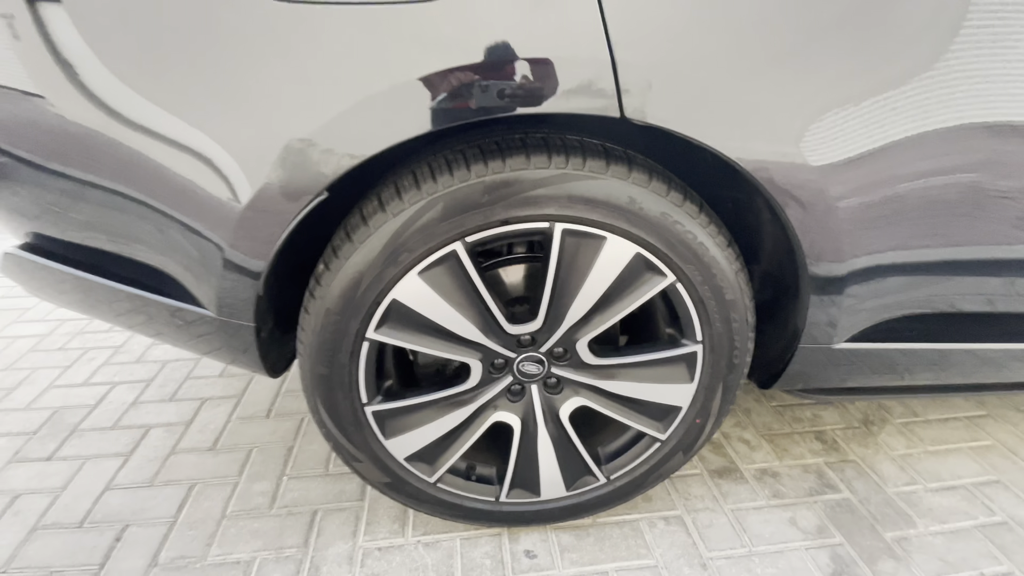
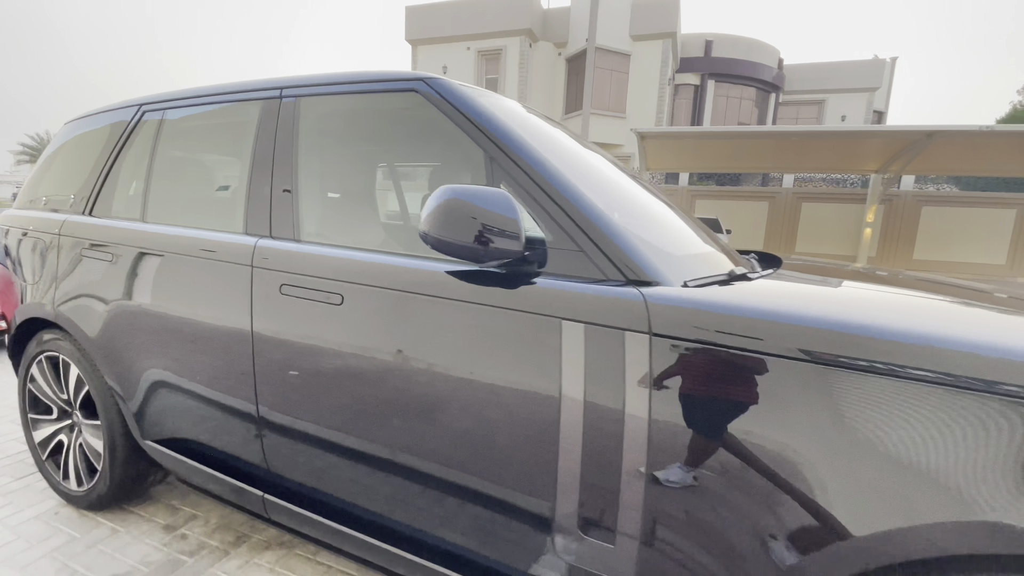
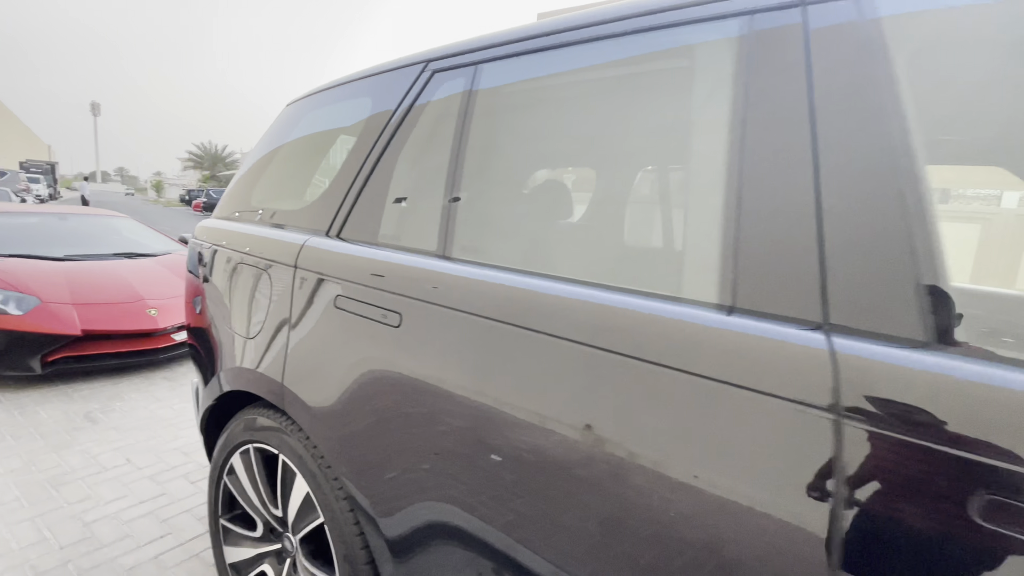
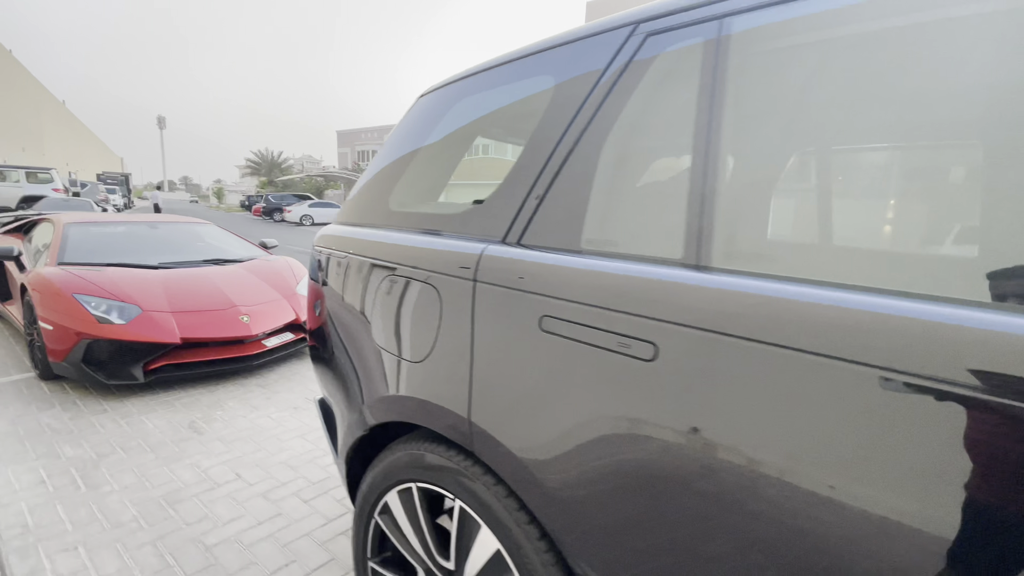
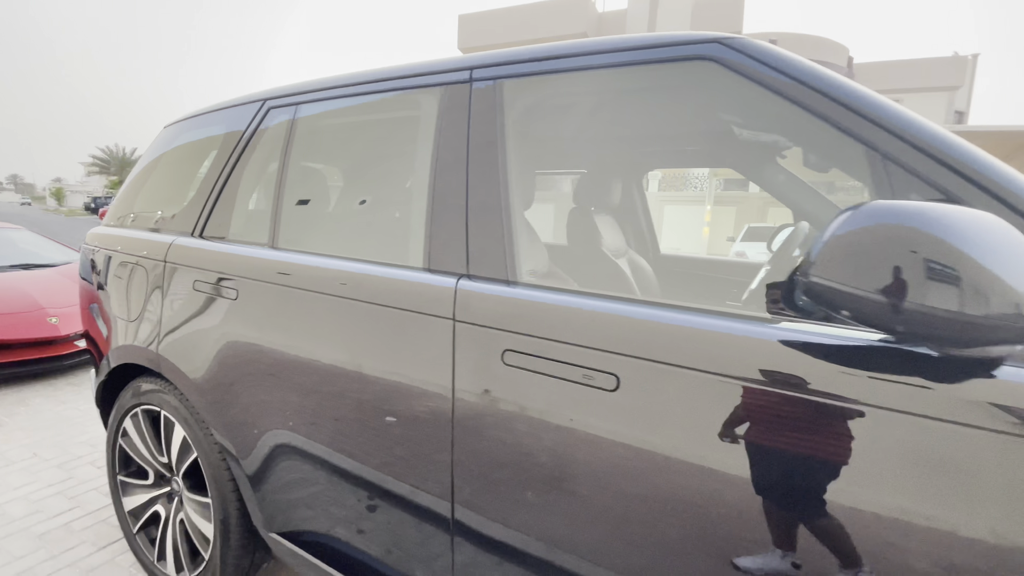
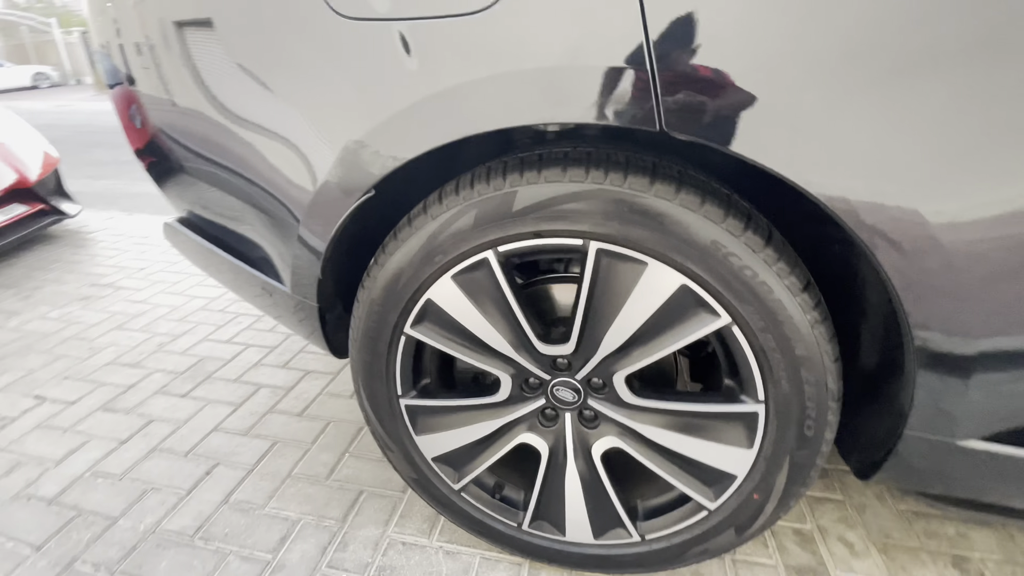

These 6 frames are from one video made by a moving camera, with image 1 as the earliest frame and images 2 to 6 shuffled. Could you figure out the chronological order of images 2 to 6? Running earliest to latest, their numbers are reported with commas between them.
6, 4, 3, 5, 2
